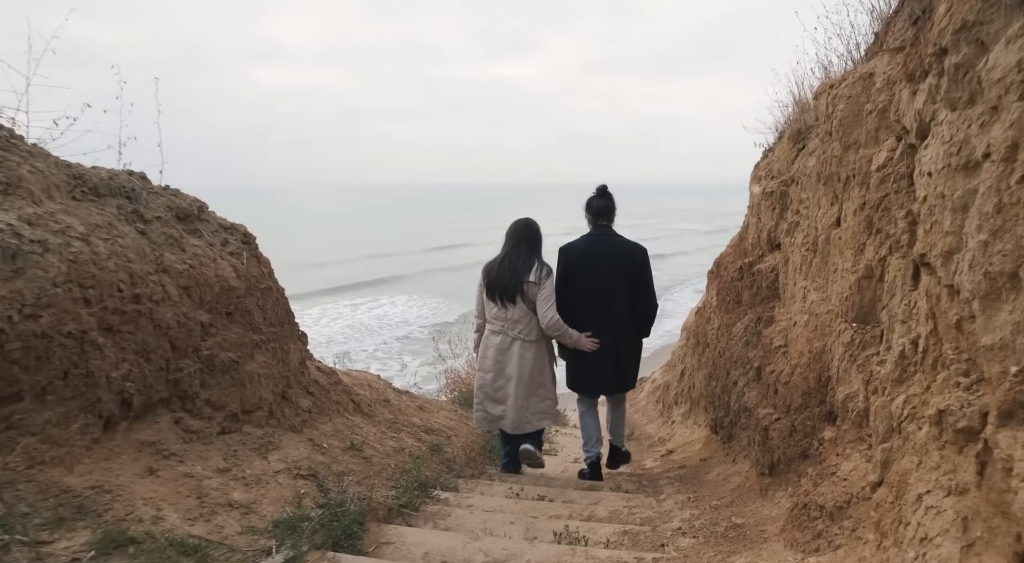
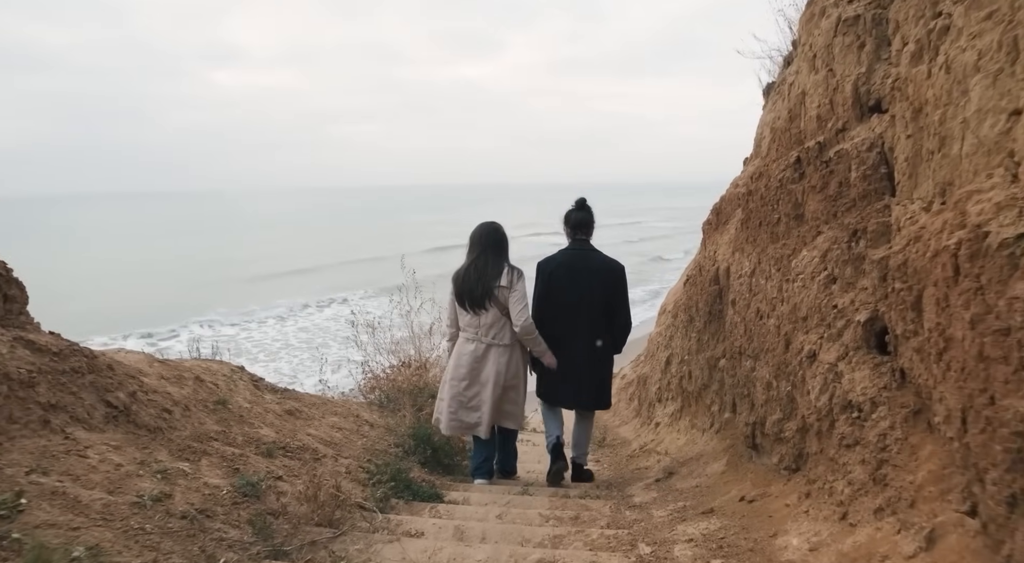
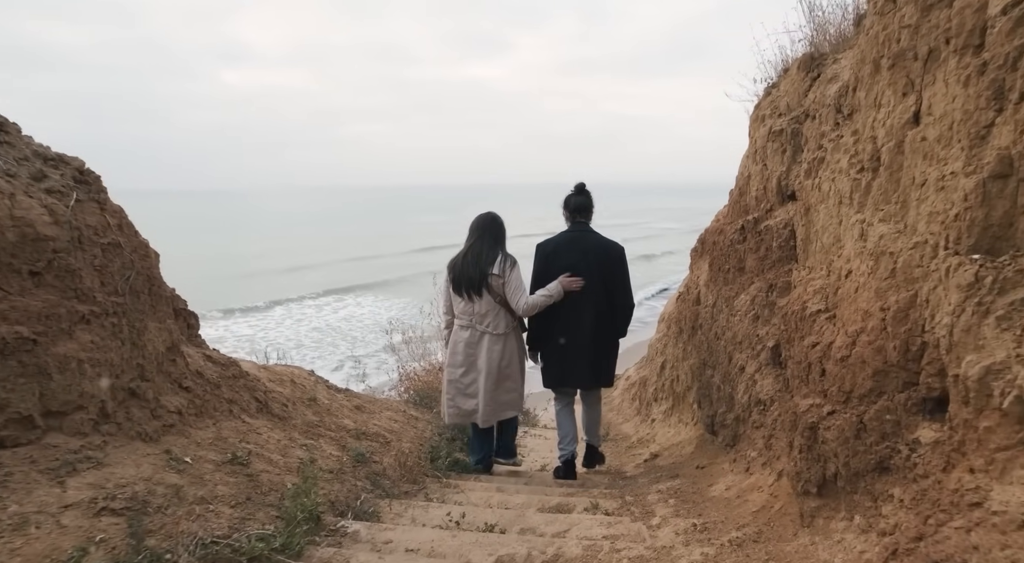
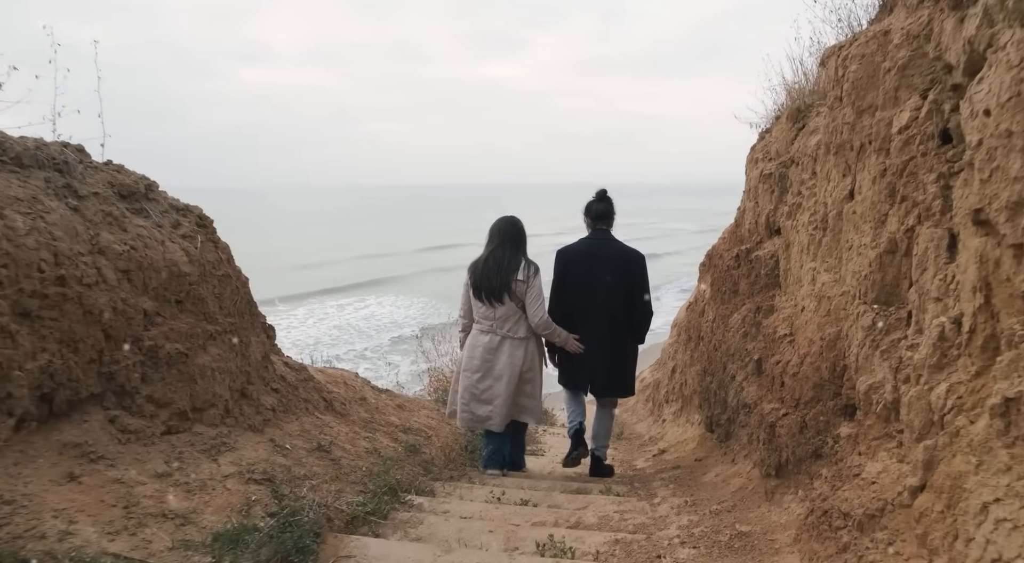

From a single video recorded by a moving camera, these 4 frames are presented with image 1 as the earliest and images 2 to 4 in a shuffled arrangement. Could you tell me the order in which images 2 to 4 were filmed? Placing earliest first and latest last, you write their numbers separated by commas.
4, 3, 2
